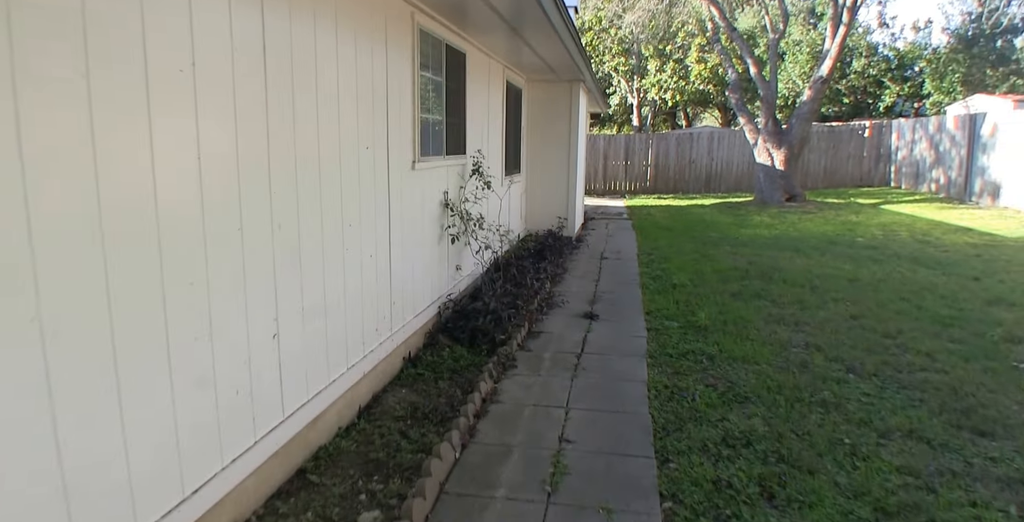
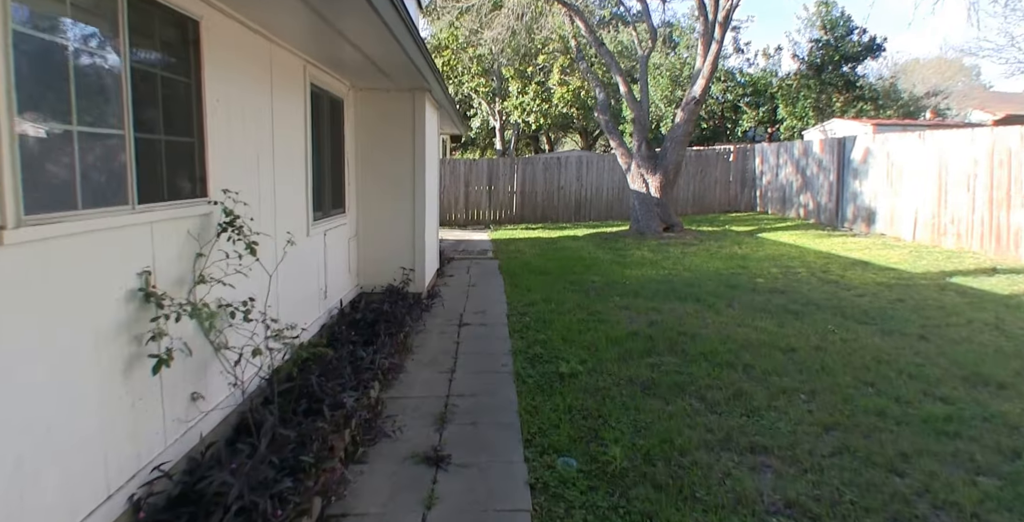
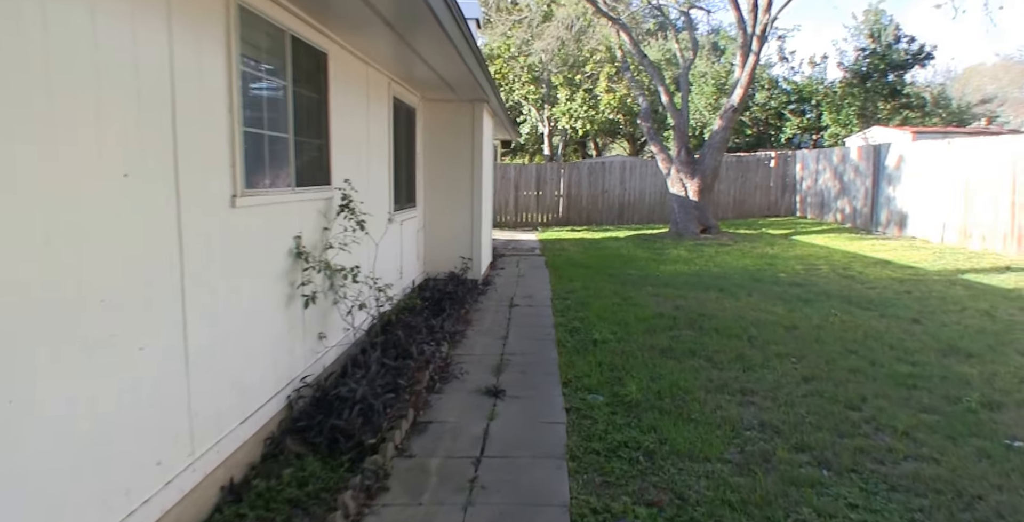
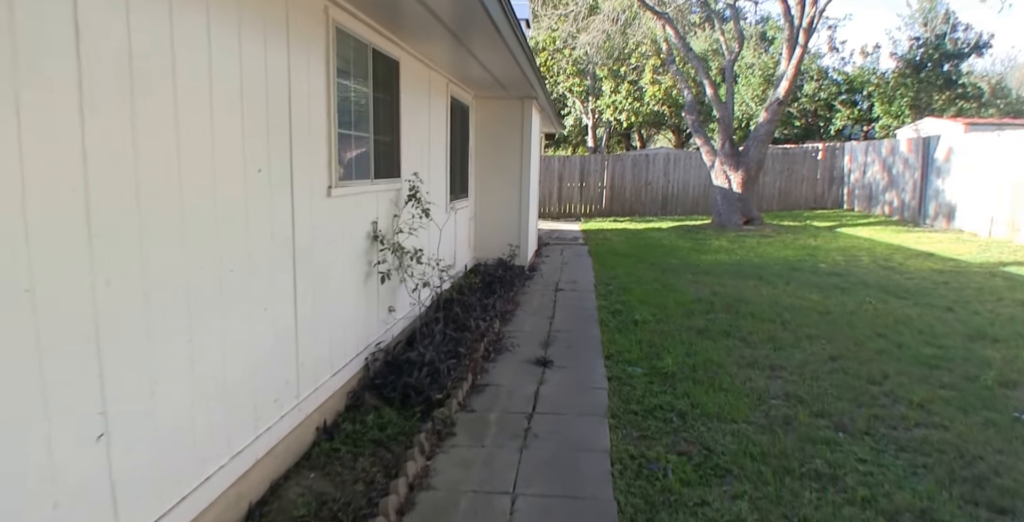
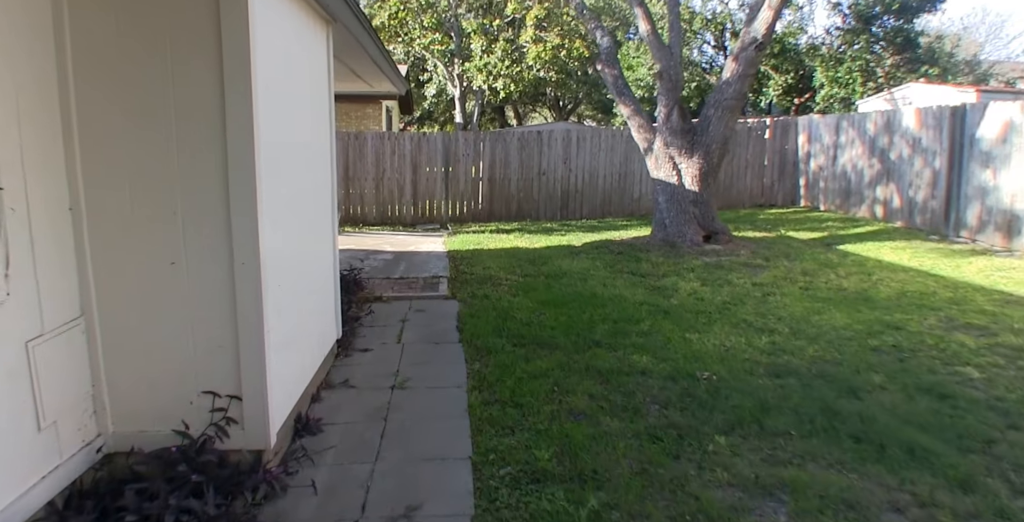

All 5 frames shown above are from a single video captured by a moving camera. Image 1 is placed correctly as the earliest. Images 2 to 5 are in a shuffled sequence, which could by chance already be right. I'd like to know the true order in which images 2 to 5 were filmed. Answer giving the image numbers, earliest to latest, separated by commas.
4, 3, 2, 5
